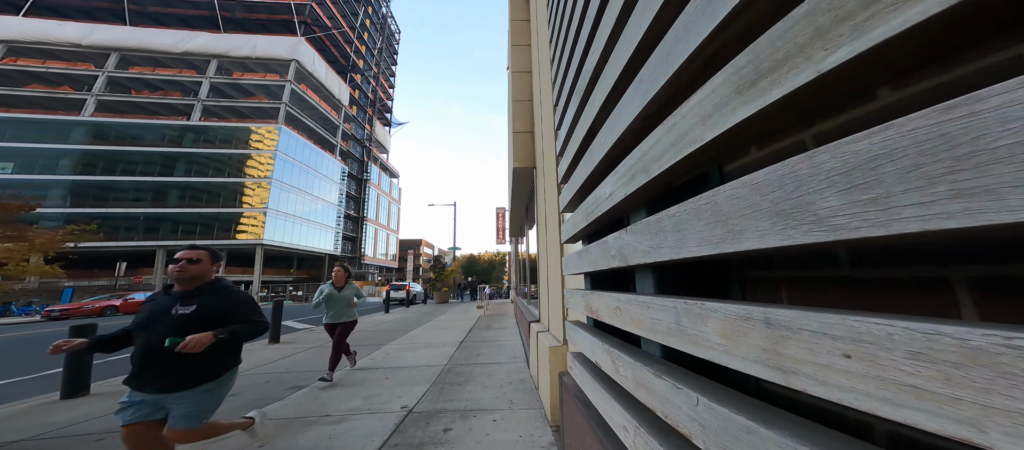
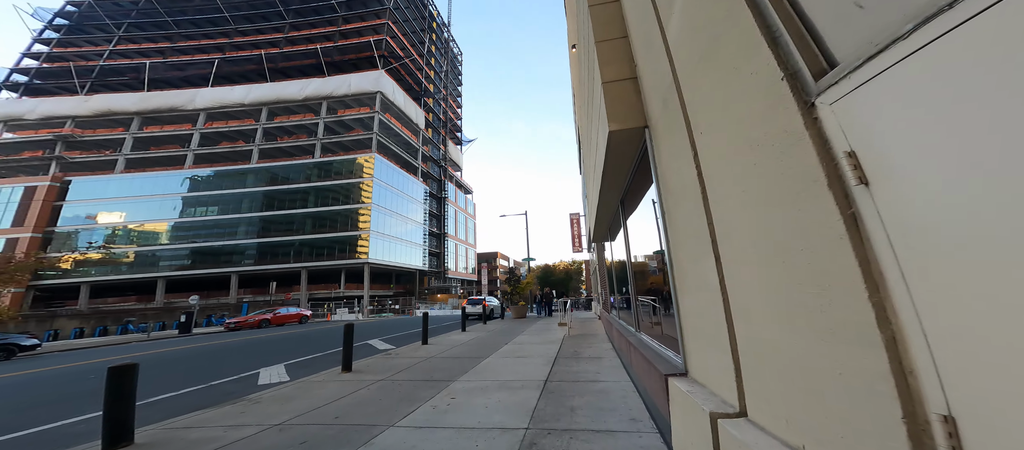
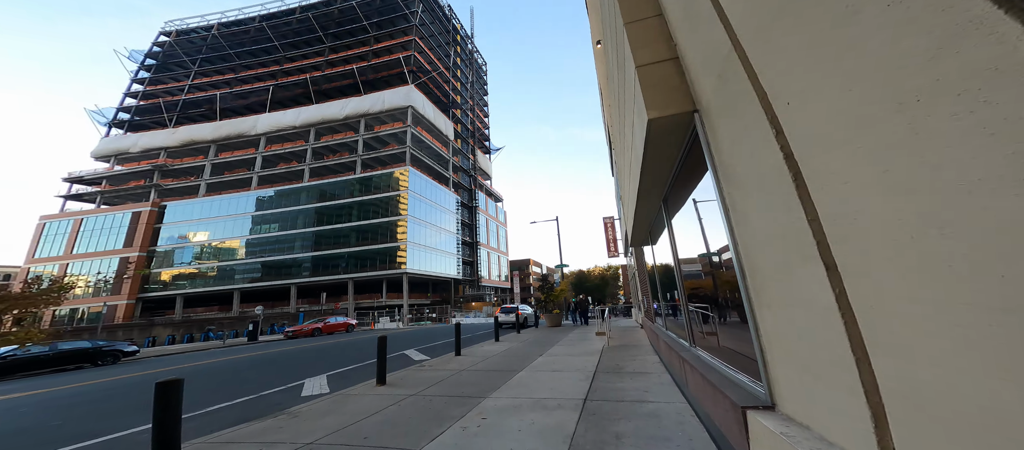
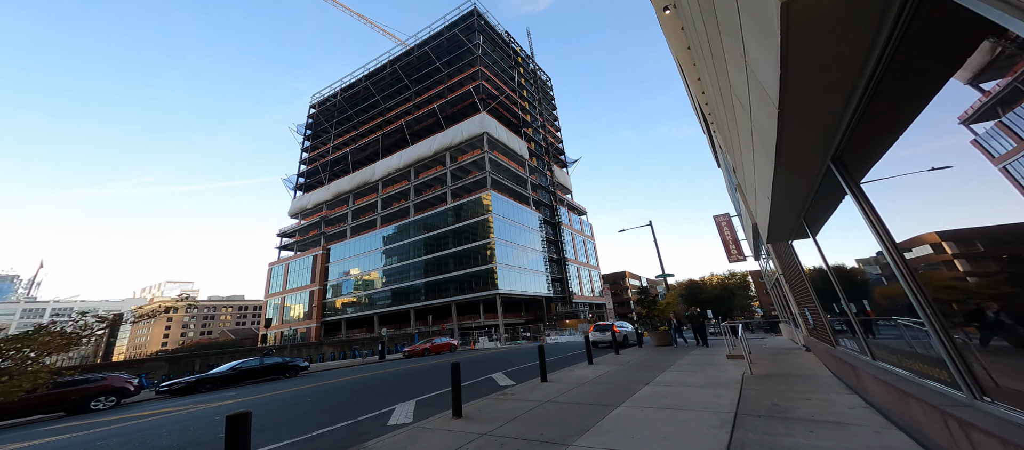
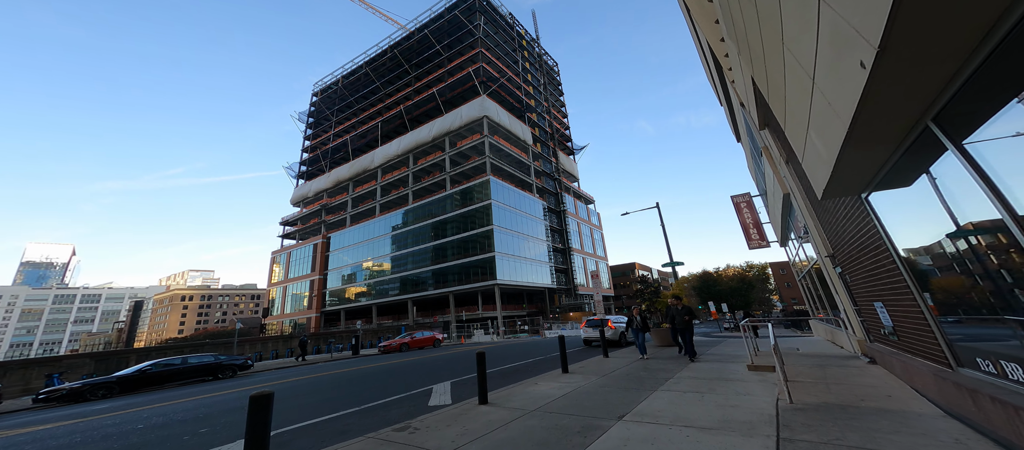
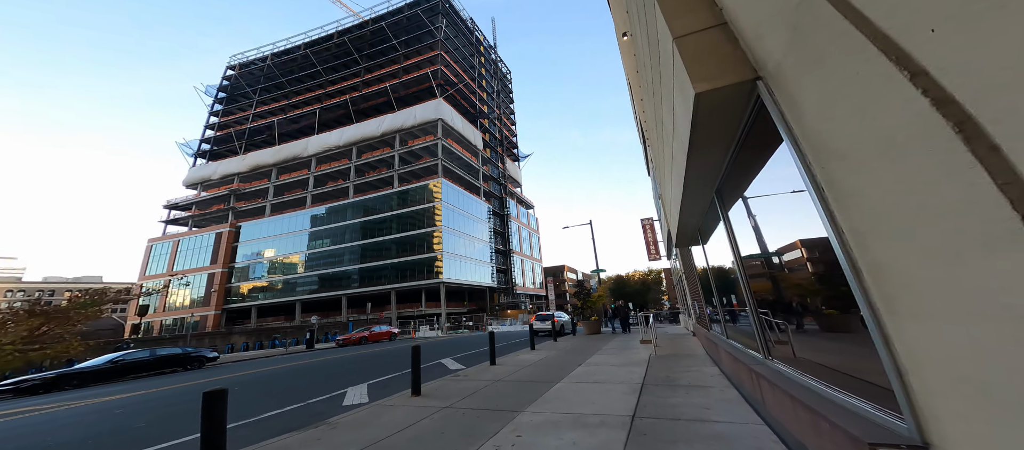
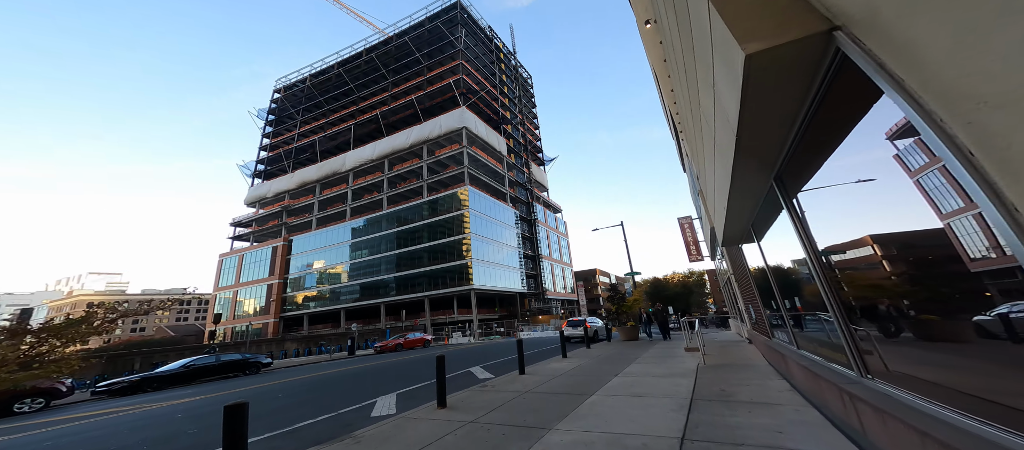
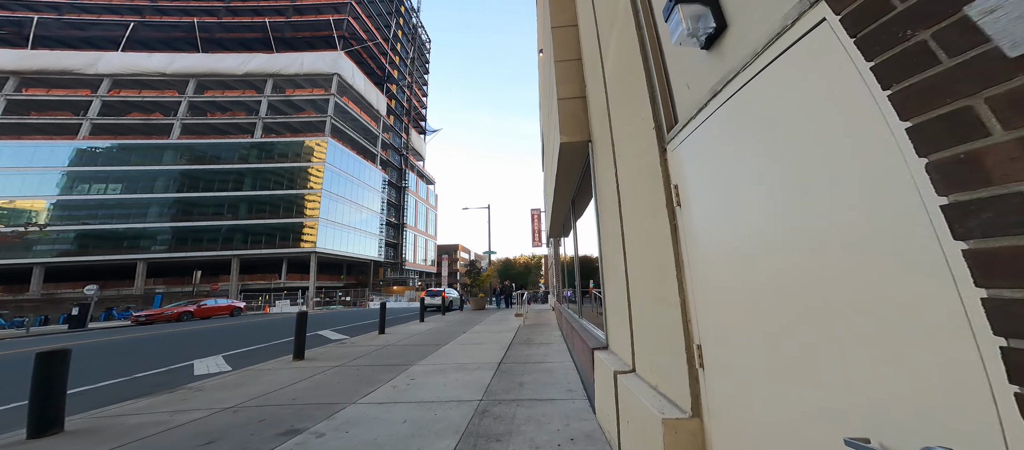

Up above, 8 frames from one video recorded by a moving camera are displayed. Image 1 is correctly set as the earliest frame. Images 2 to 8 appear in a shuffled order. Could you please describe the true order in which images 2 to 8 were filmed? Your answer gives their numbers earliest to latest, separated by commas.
8, 2, 3, 6, 7, 4, 5
